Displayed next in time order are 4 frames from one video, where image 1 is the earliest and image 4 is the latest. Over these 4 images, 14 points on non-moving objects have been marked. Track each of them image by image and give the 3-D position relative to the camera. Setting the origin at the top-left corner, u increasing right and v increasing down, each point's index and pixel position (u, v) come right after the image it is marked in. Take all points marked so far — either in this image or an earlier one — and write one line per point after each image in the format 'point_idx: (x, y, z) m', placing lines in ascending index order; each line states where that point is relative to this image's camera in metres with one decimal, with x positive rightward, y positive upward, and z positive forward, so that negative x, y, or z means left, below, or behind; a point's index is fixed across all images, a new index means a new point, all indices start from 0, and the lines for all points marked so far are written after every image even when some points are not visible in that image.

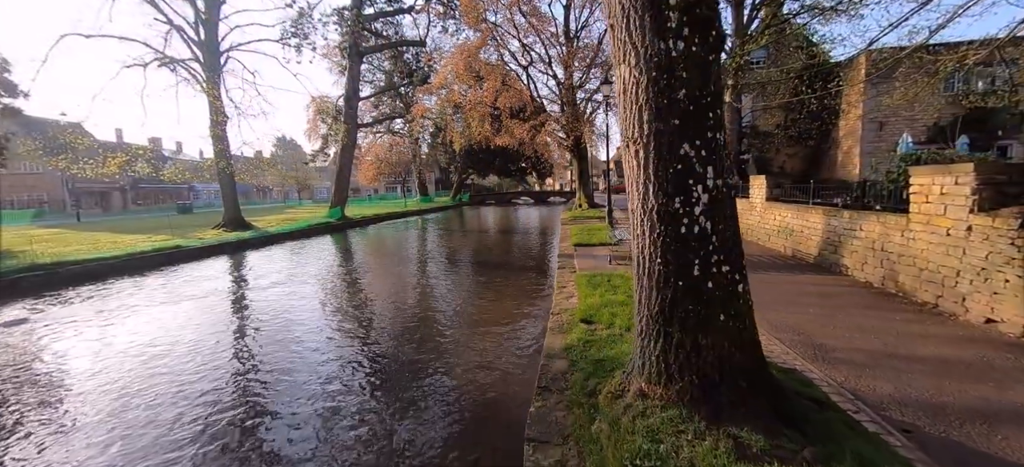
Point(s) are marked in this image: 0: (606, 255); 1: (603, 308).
0: (+1.9, -0.4, +7.7) m
1: (+1.0, -0.7, +4.1) m
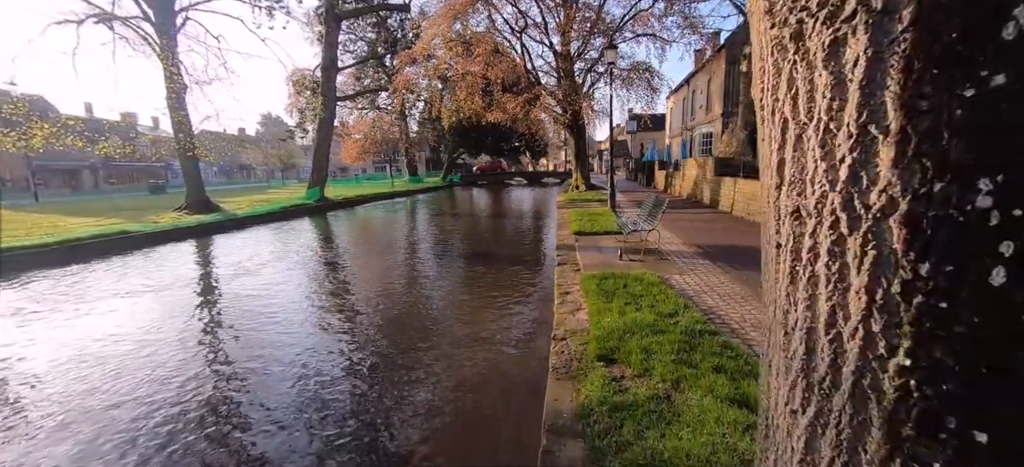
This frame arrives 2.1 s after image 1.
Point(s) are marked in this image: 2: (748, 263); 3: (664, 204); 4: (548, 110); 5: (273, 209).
0: (+1.7, -0.2, +6.5) m
1: (+0.9, -0.7, +2.9) m
2: (+3.1, -0.4, +5.2) m
3: (+2.2, +0.4, +5.8) m
4: (+1.5, +5.2, +16.9) m
5: (-10.3, +1.1, +17.3) m
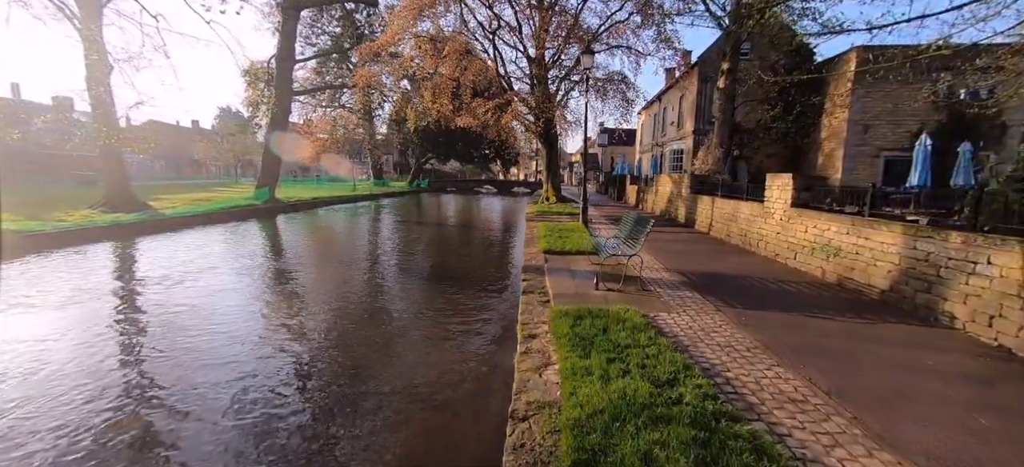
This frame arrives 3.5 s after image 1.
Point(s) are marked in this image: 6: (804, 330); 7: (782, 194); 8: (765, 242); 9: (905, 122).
0: (+1.1, -0.5, +5.7) m
1: (+0.6, -0.9, +2.1) m
2: (+2.6, -0.7, +4.5) m
3: (+1.7, +0.1, +5.0) m
4: (+0.3, +4.7, +16.2) m
5: (-11.7, +0.9, +15.5) m
6: (+2.7, -0.9, +3.6) m
7: (+4.3, +0.6, +6.4) m
8: (+4.3, -0.1, +6.8) m
9: (+13.8, +3.9, +14.1) m
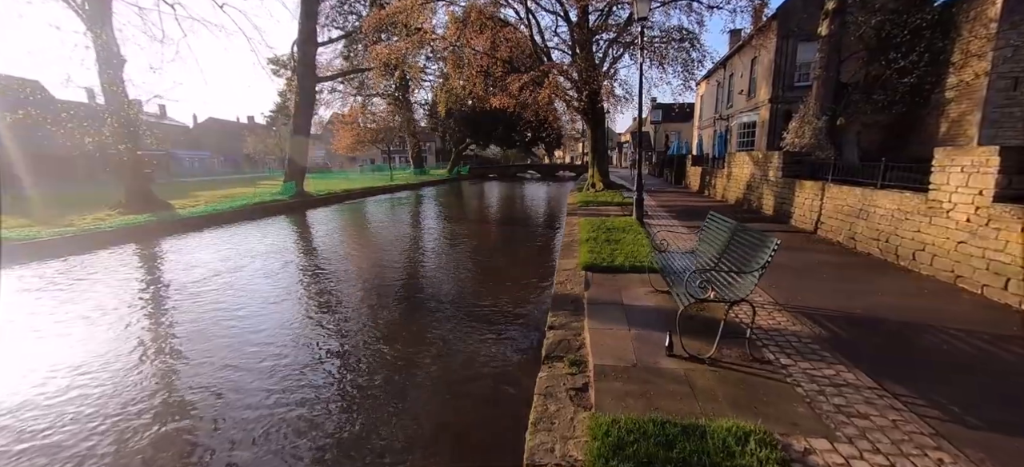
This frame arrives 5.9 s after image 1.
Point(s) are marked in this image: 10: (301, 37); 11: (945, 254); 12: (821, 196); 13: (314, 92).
0: (+1.3, -0.7, +3.7) m
1: (+0.4, -1.3, +0.2) m
2: (+2.7, -0.9, +2.3) m
3: (+1.8, -0.1, +2.9) m
4: (+1.7, +5.0, +14.0) m
5: (-10.3, +1.0, +14.9) m
6: (+2.6, -1.1, +1.5) m
7: (+4.6, +0.5, +4.0) m
8: (+4.6, -0.2, +4.4) m
9: (+14.8, +4.2, +10.3) m
10: (-8.9, +8.4, +16.9) m
11: (+4.6, -0.2, +4.2) m
12: (+5.2, +0.6, +6.8) m
13: (-8.8, +6.3, +17.8) m
